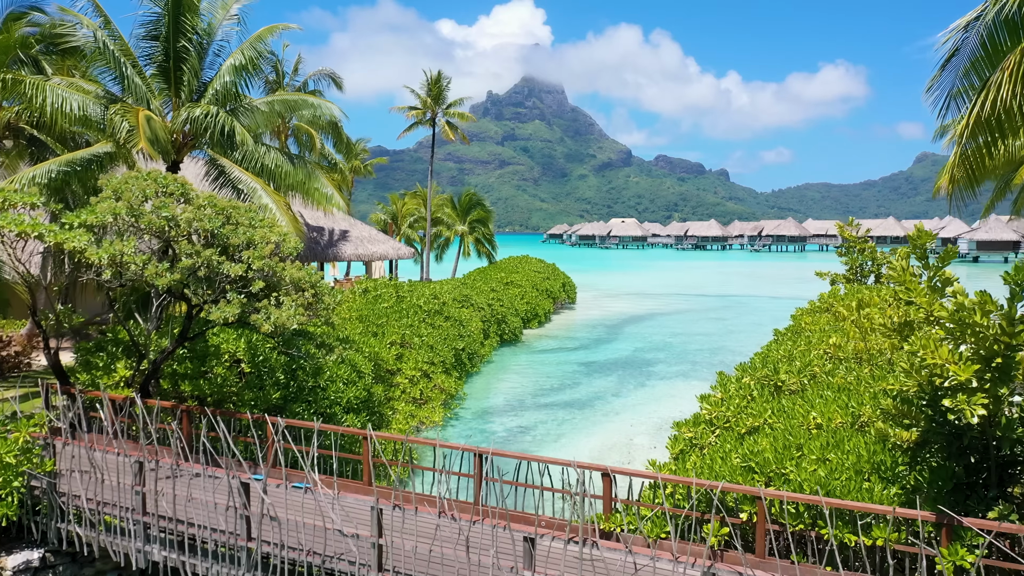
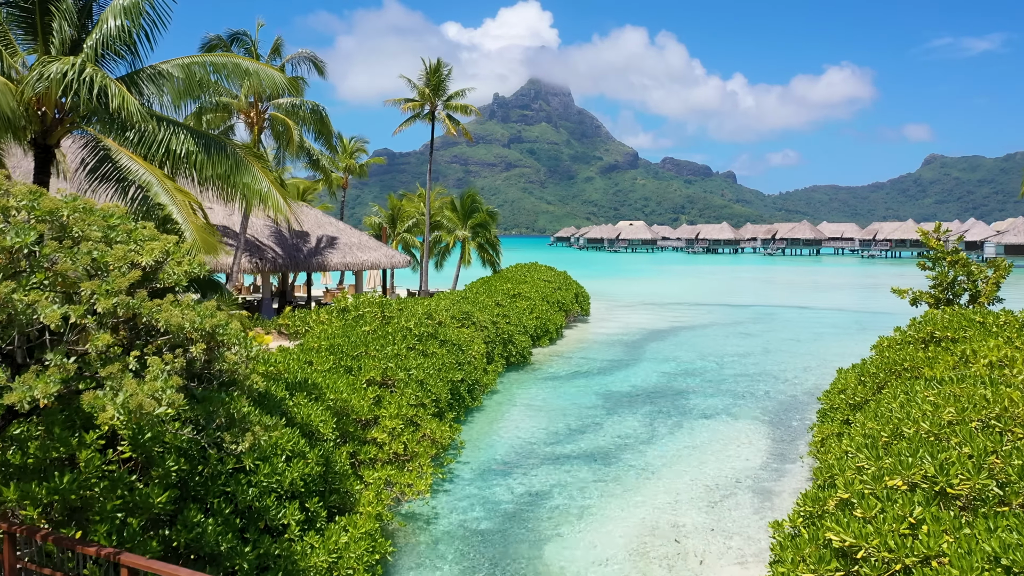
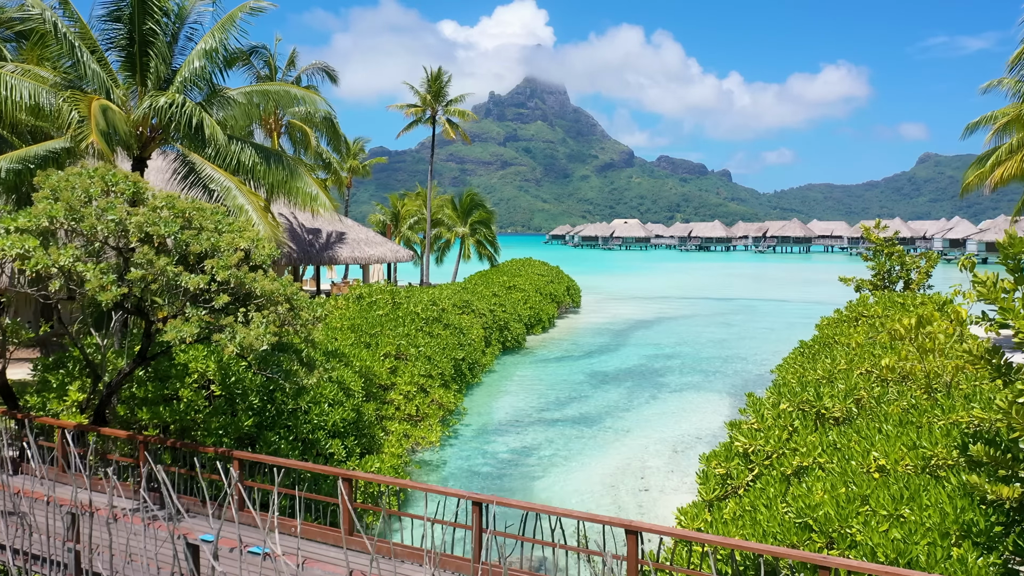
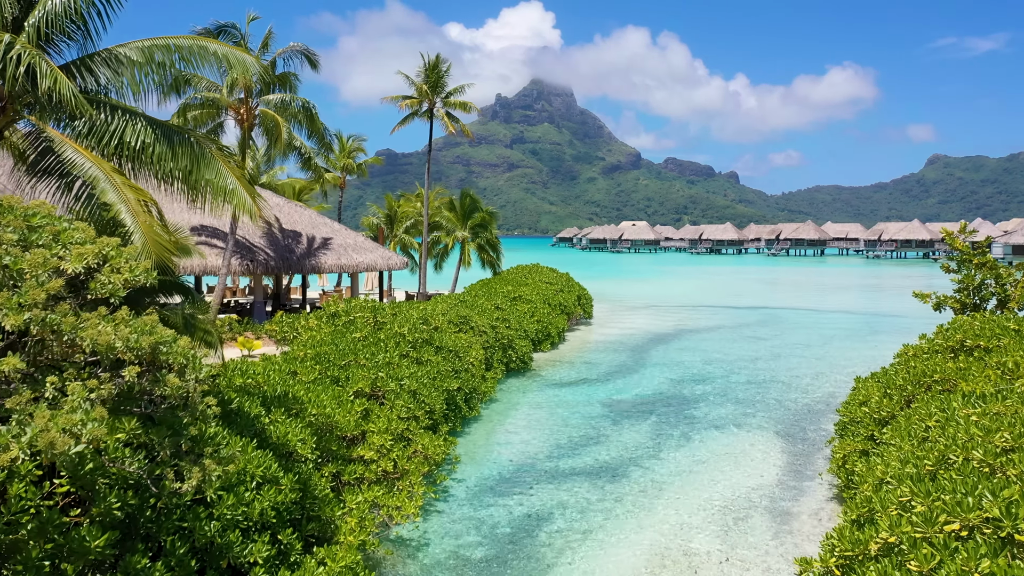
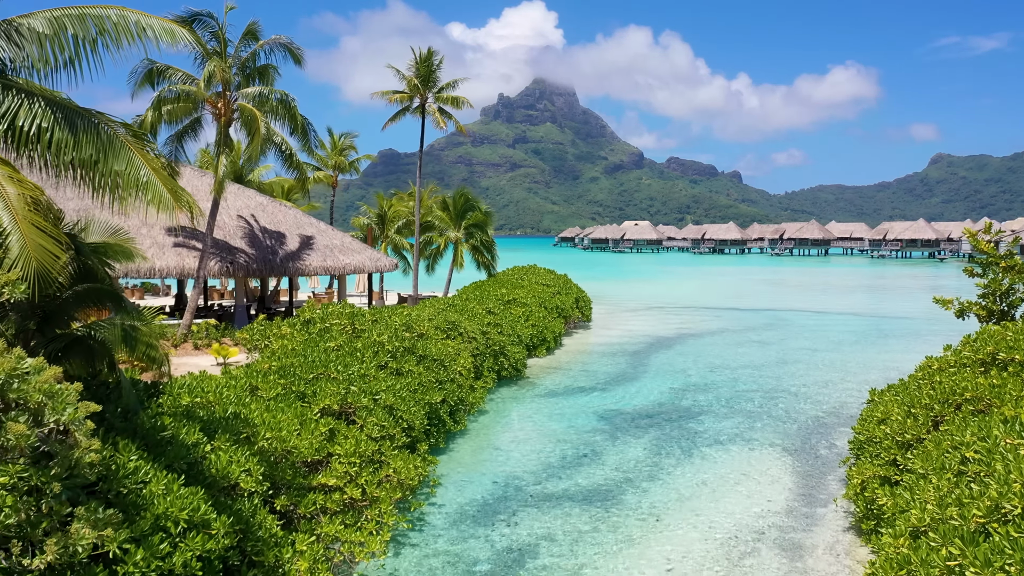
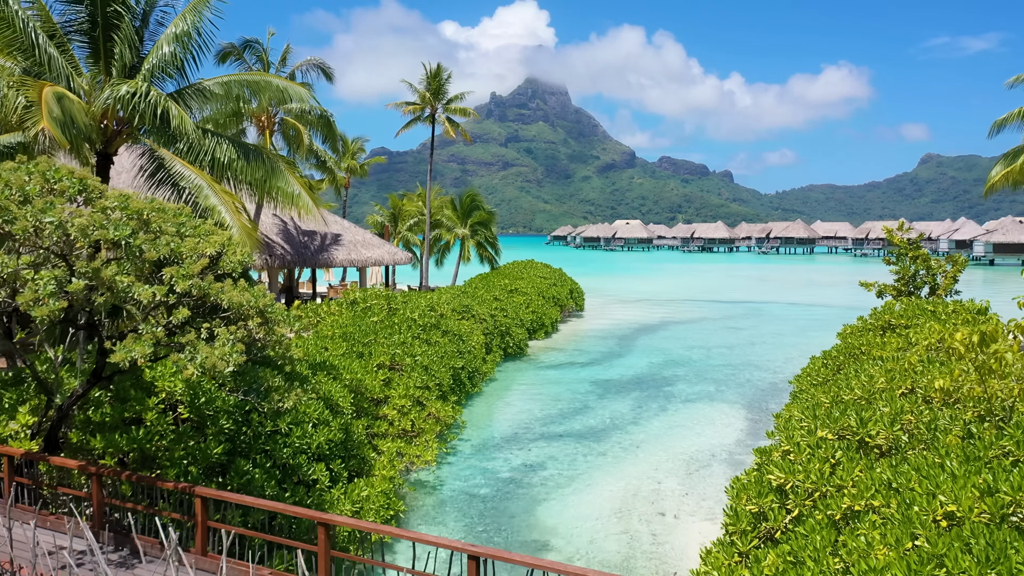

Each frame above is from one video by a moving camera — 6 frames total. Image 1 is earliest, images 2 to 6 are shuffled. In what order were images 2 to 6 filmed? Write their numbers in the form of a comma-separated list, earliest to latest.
3, 6, 2, 4, 5
